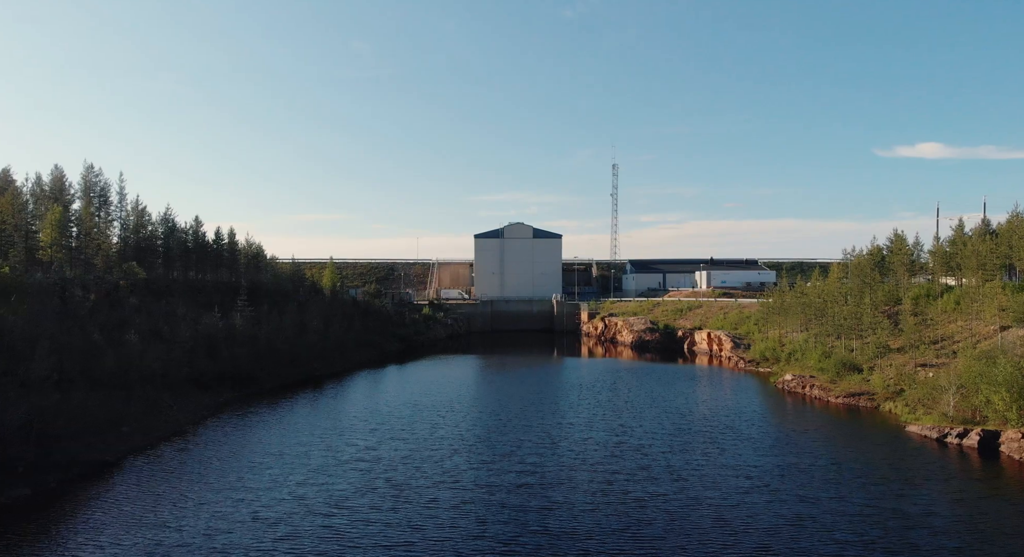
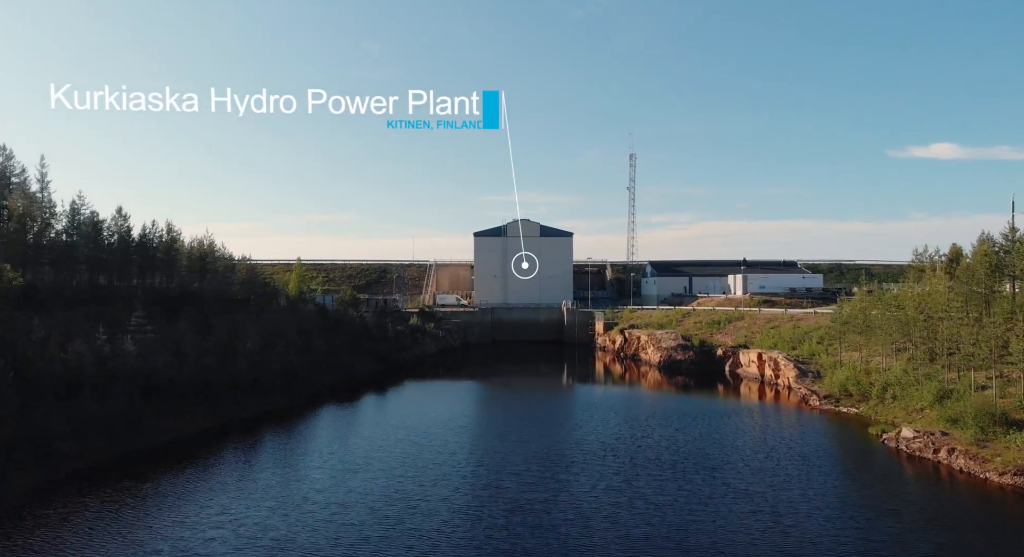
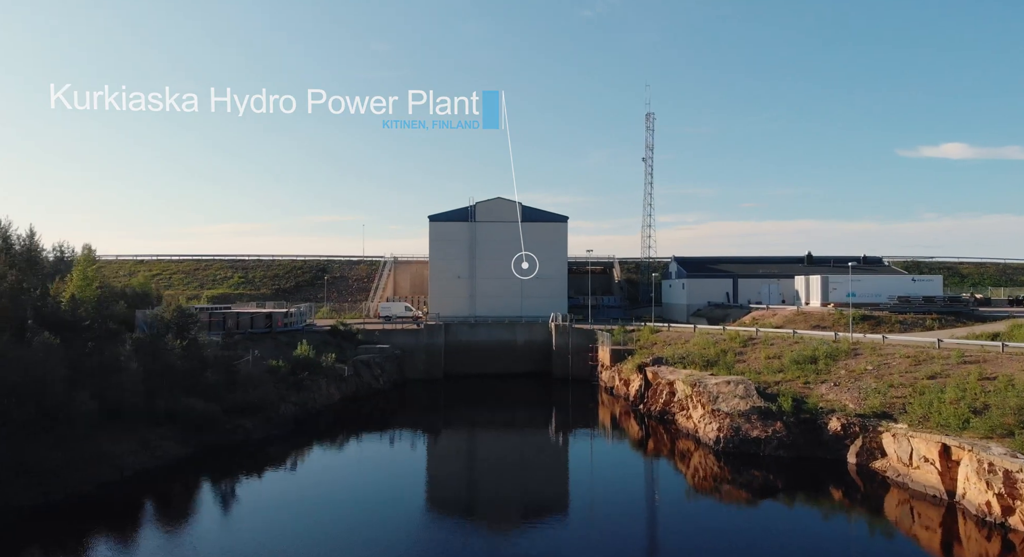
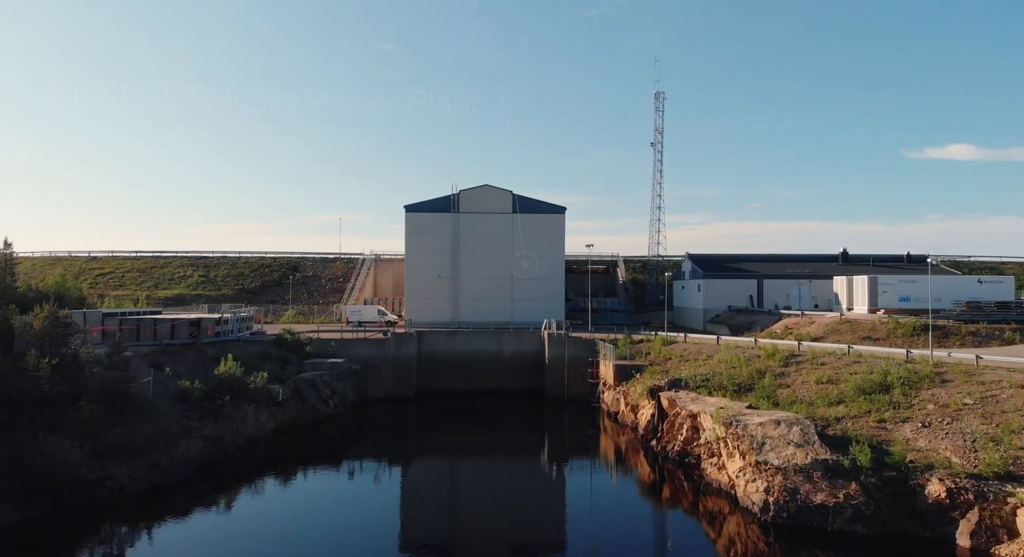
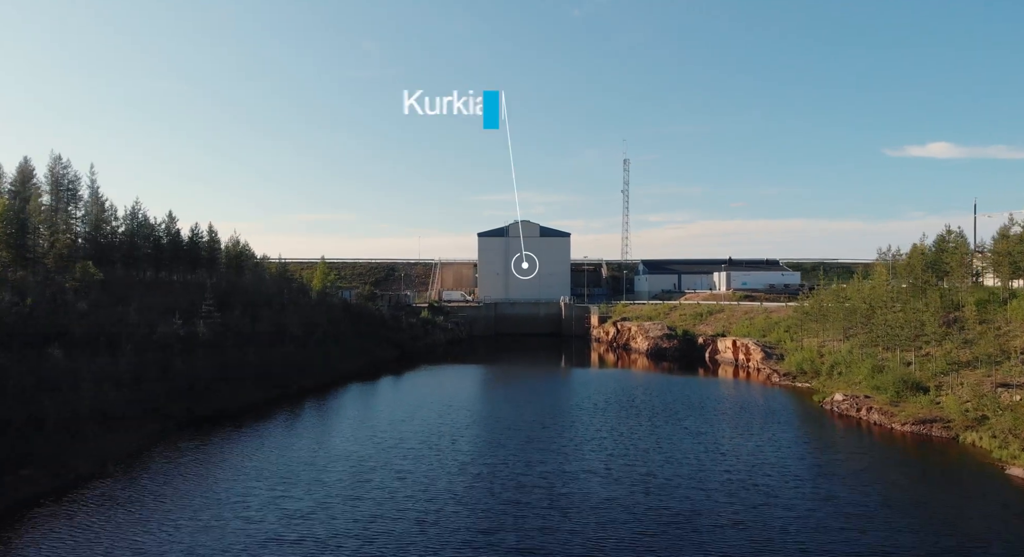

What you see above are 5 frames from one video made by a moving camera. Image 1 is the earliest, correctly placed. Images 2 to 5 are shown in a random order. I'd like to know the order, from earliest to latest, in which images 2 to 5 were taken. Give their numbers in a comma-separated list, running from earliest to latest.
5, 2, 3, 4
